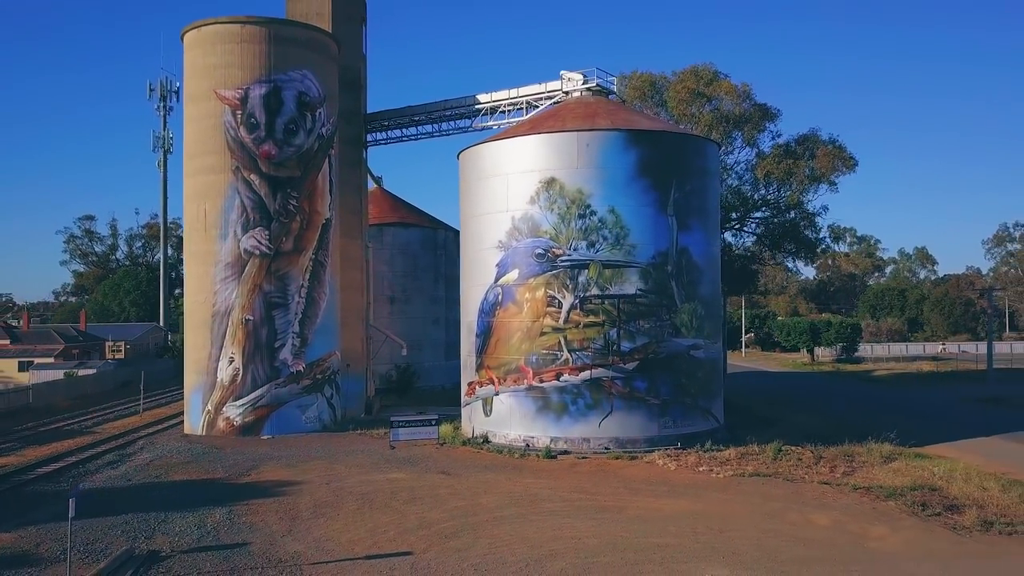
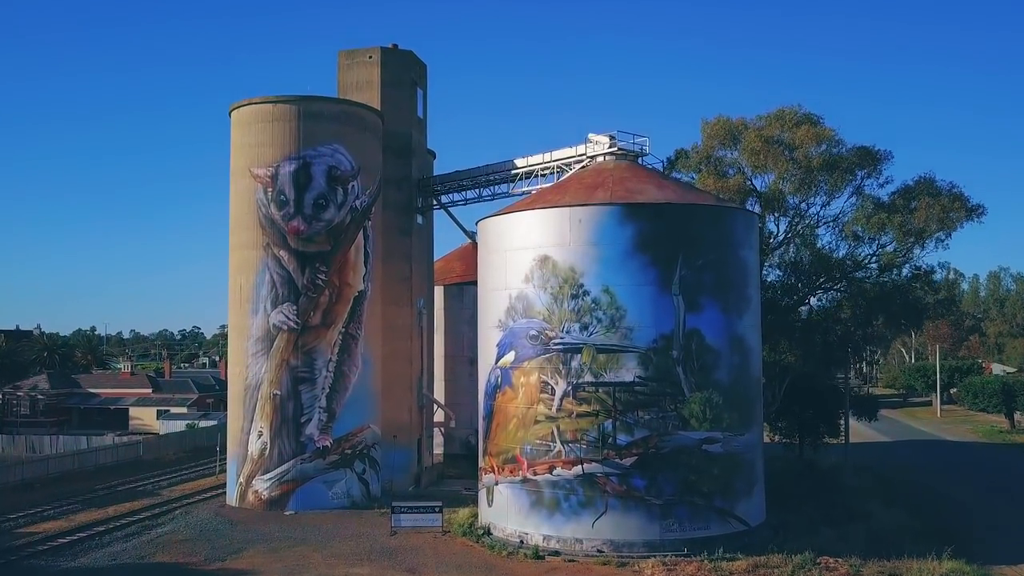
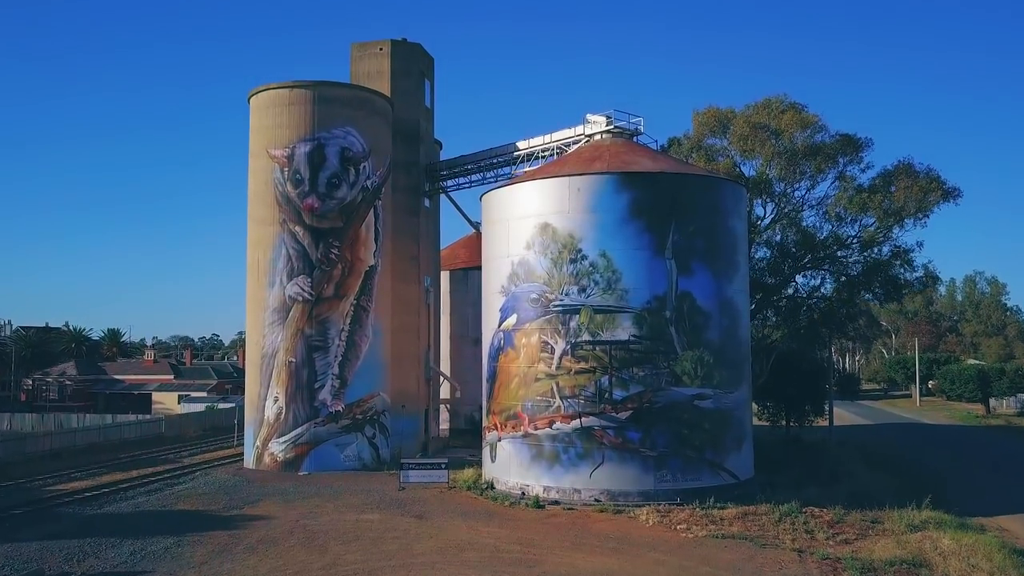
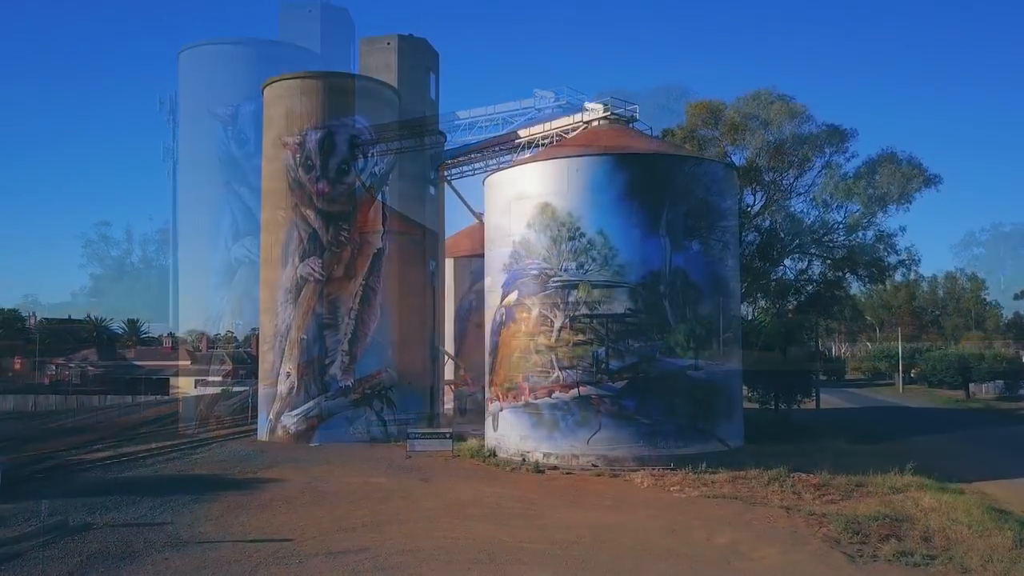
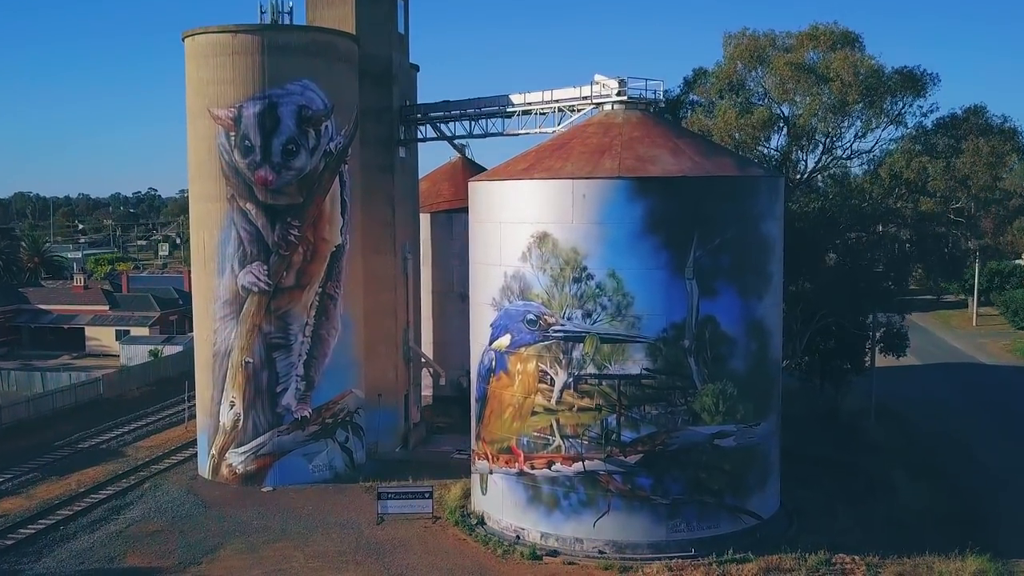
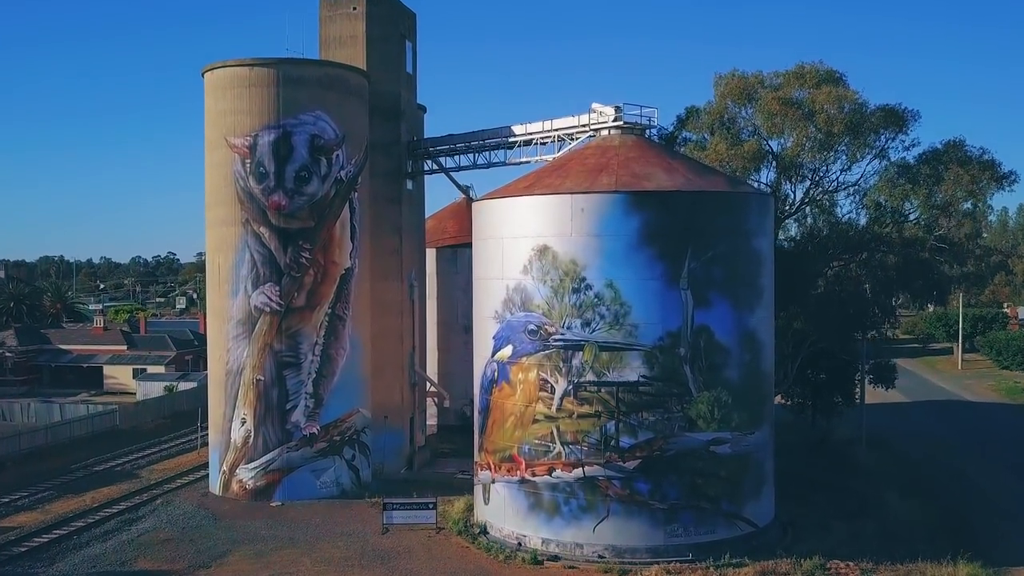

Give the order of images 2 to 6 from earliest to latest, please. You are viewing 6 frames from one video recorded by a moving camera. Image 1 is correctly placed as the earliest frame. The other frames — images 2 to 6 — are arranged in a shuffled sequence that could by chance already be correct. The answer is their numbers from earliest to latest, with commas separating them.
4, 3, 2, 6, 5
